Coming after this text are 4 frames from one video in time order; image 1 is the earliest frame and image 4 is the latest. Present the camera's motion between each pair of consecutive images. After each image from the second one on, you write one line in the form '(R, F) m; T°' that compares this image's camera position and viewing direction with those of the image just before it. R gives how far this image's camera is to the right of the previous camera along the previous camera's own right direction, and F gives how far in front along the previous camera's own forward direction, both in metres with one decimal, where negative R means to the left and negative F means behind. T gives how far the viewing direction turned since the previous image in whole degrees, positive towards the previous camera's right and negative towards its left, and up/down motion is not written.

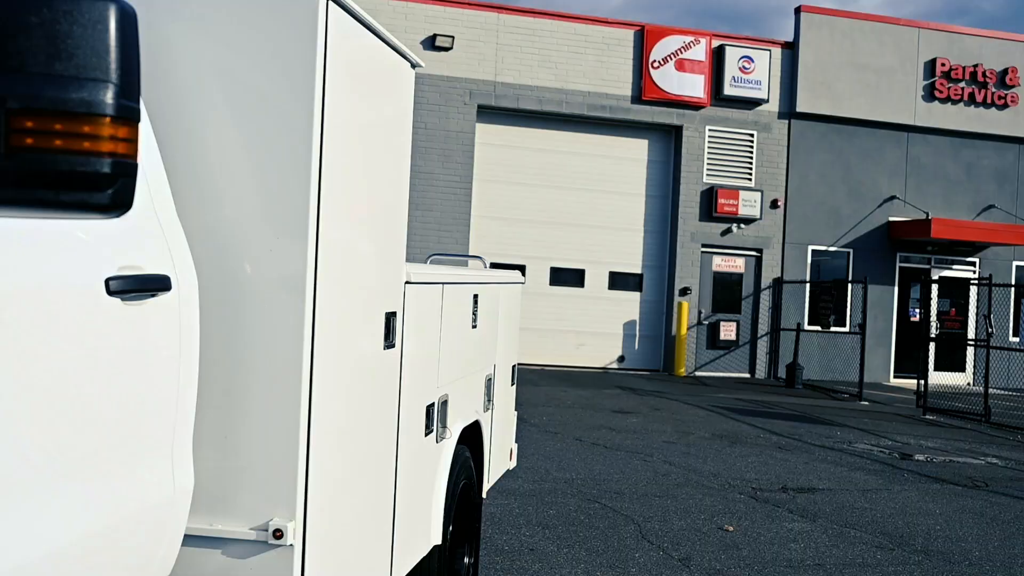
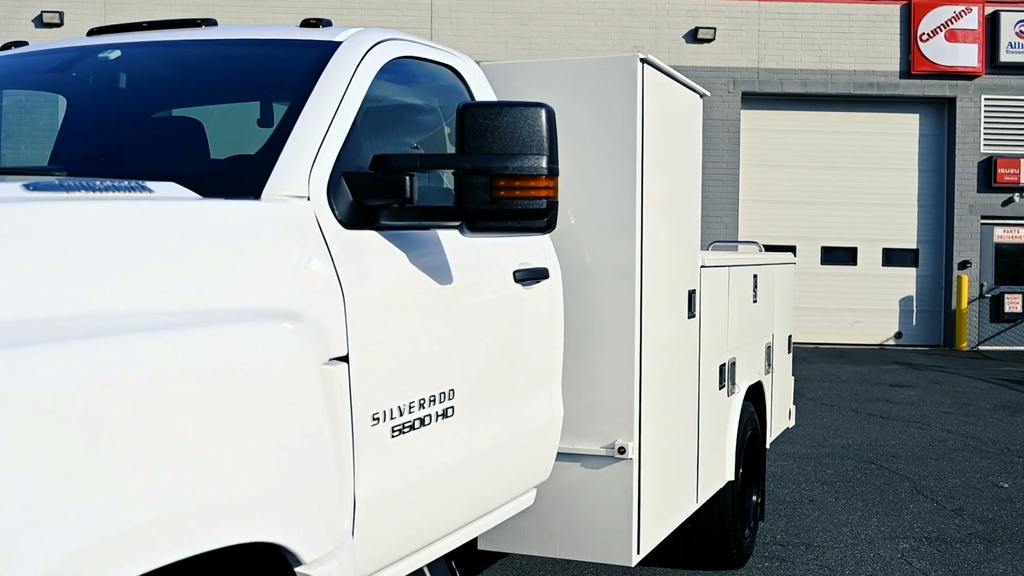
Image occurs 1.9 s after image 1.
(0.0, -1.0) m; -14°
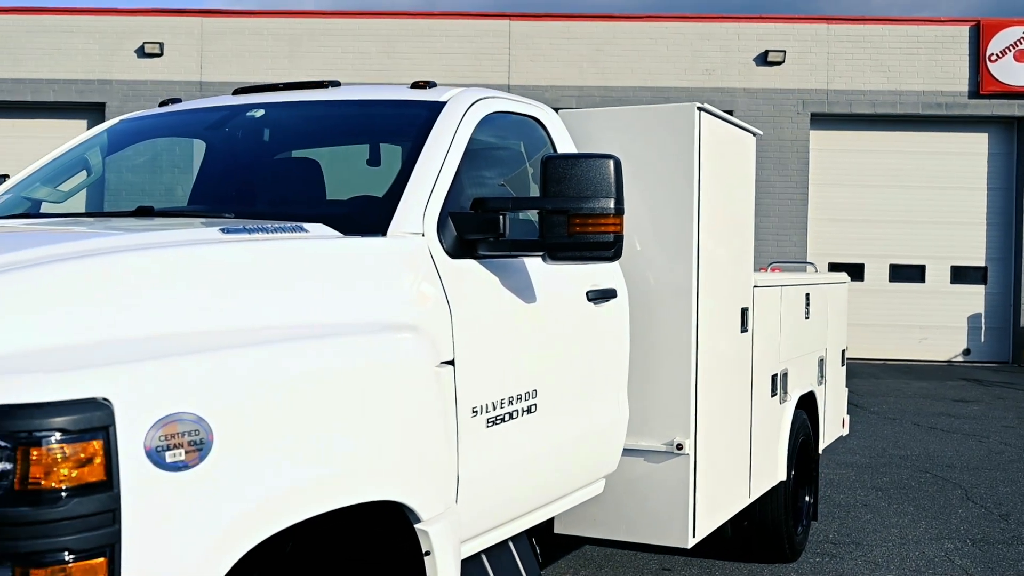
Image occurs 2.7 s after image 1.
(0.0, -0.6) m; -4°
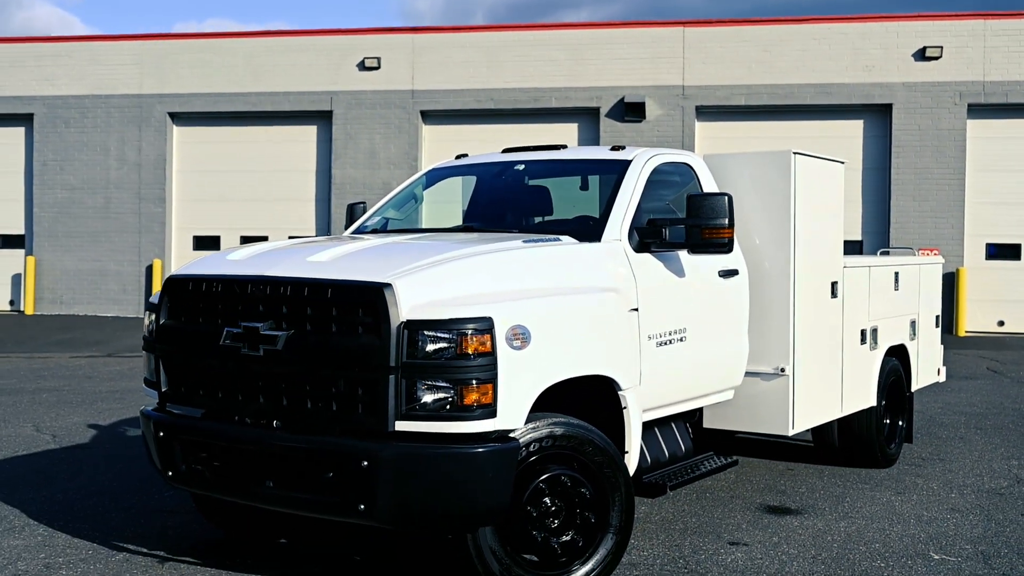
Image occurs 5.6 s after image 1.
(+0.1, -2.5) m; -10°
